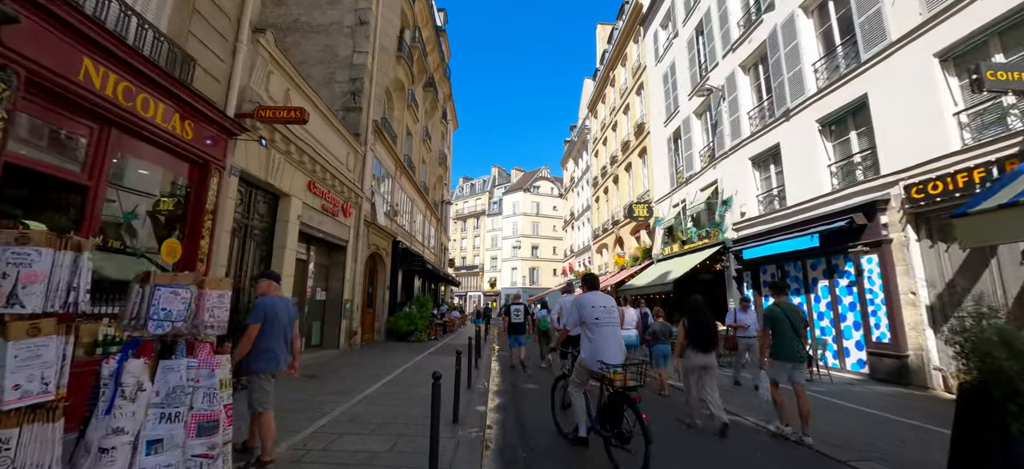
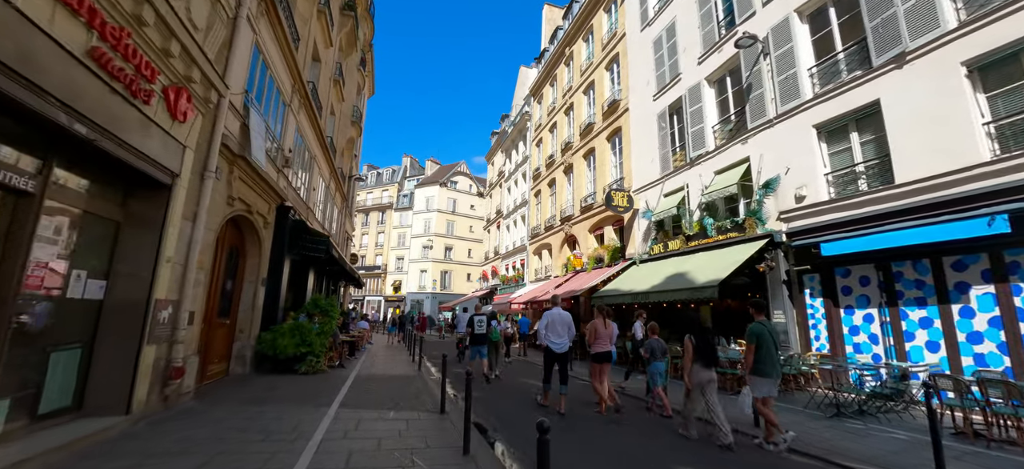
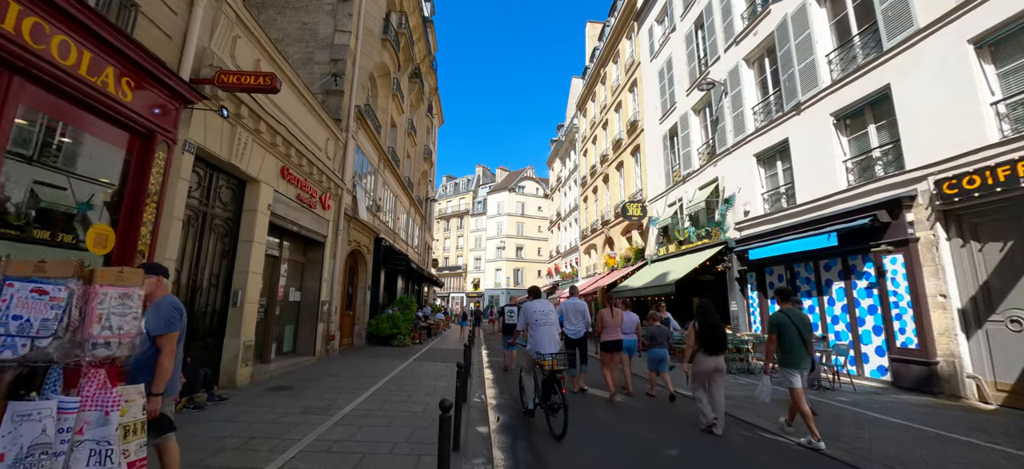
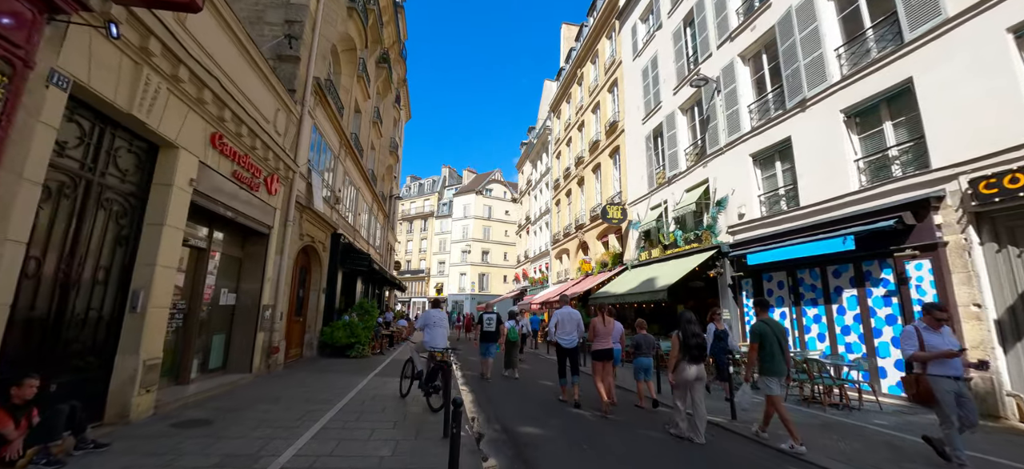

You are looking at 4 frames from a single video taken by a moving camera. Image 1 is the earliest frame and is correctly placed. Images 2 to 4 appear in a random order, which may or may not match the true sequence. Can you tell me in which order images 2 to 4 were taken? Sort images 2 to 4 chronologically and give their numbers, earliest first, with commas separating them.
3, 4, 2
